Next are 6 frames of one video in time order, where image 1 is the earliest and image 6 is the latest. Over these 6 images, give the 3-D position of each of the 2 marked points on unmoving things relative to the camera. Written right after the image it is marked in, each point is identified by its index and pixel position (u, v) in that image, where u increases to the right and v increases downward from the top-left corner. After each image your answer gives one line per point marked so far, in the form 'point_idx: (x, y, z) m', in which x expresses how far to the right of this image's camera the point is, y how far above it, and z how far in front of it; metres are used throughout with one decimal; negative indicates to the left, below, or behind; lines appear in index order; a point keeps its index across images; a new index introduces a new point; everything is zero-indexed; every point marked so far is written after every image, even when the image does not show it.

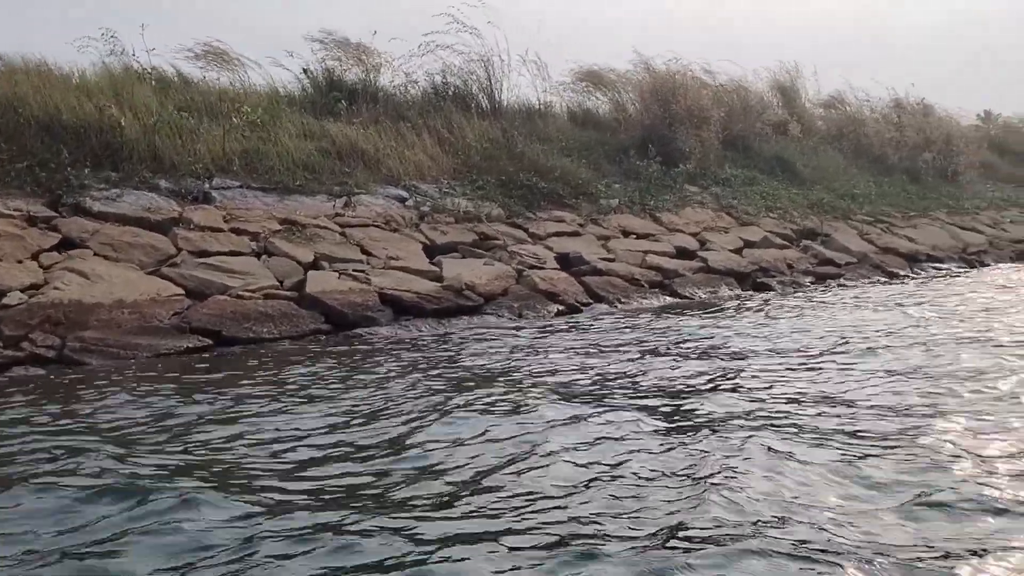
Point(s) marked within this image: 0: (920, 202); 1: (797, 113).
0: (+8.5, +1.8, +18.0) m
1: (+6.5, +4.1, +19.7) m
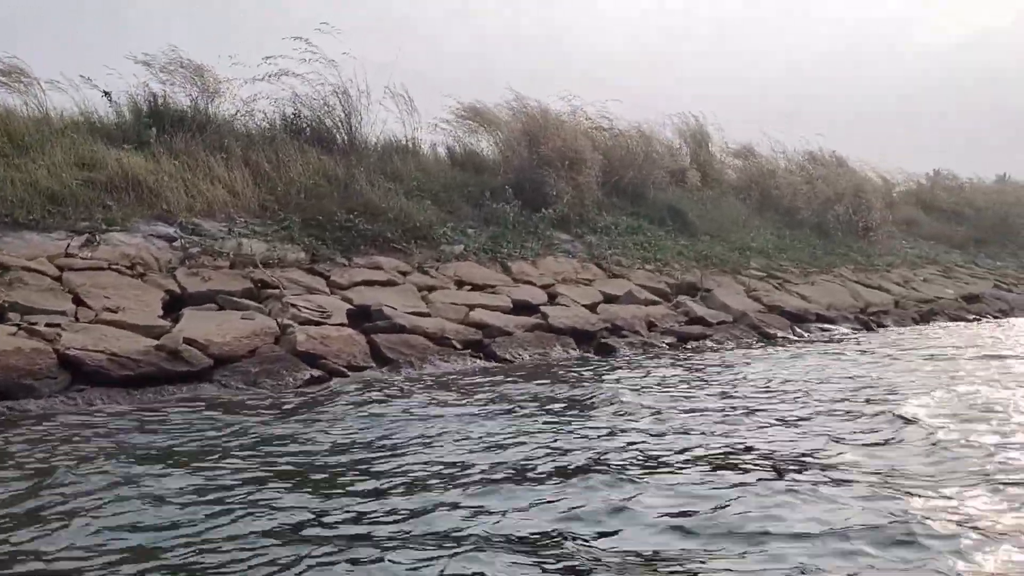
0: (+6.1, +0.6, +17.0) m
1: (+4.2, +2.8, +18.8) m
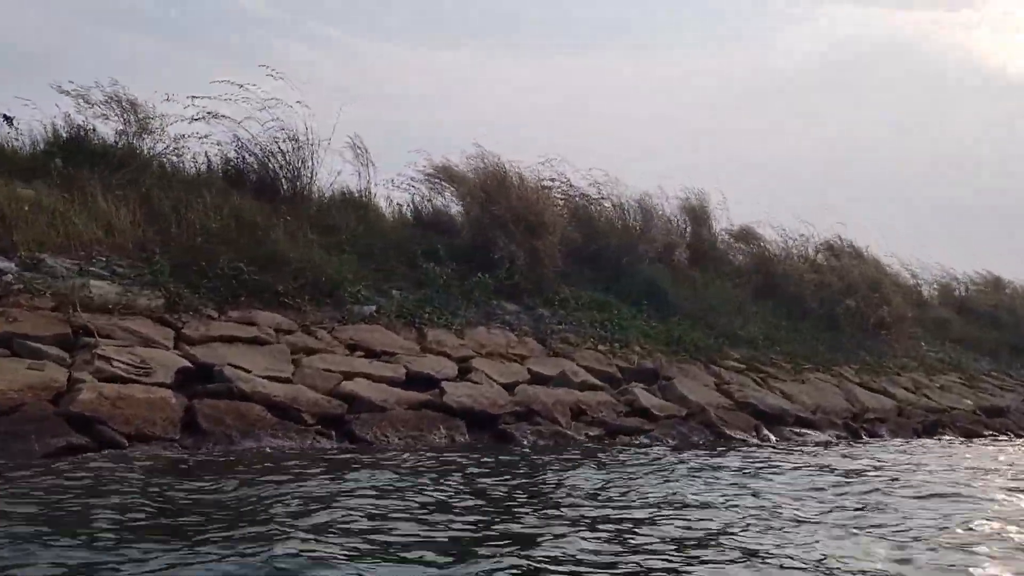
0: (+5.6, -1.1, +15.4) m
1: (+3.9, +1.0, +17.5) m
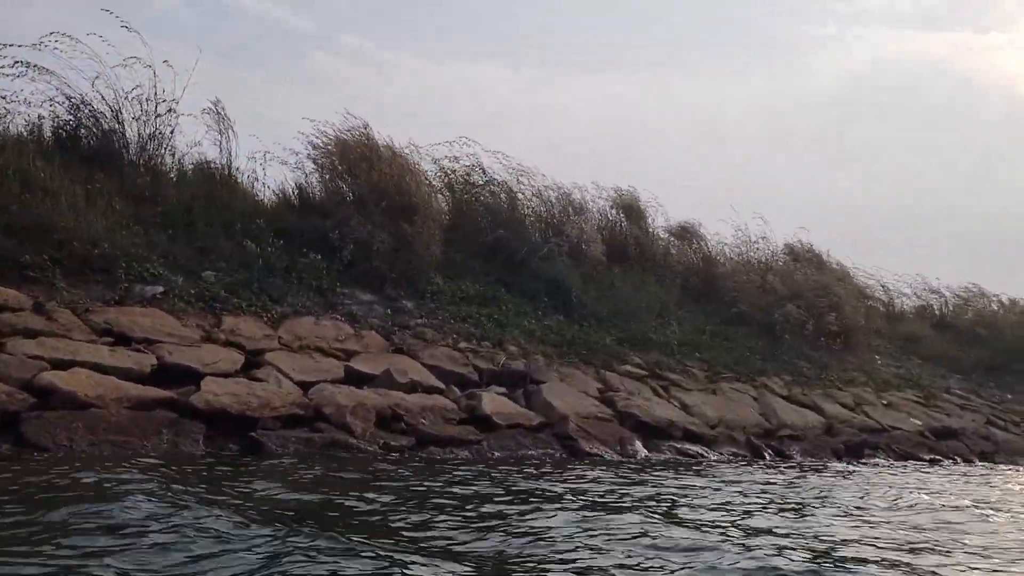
0: (+3.9, -1.1, +13.9) m
1: (+2.3, +1.0, +16.0) m
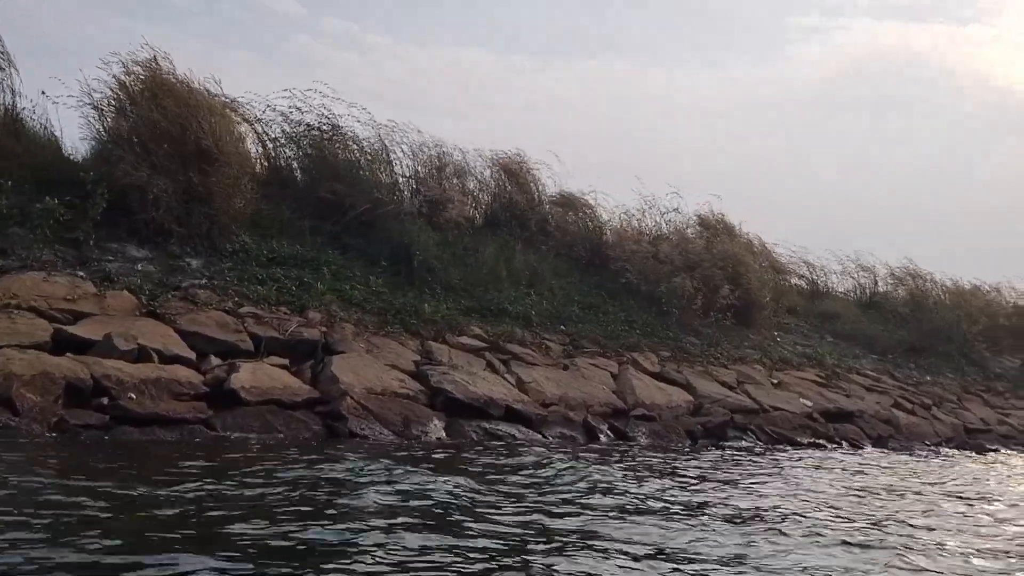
0: (+1.7, -0.7, +12.6) m
1: (+0.1, +1.5, +14.6) m
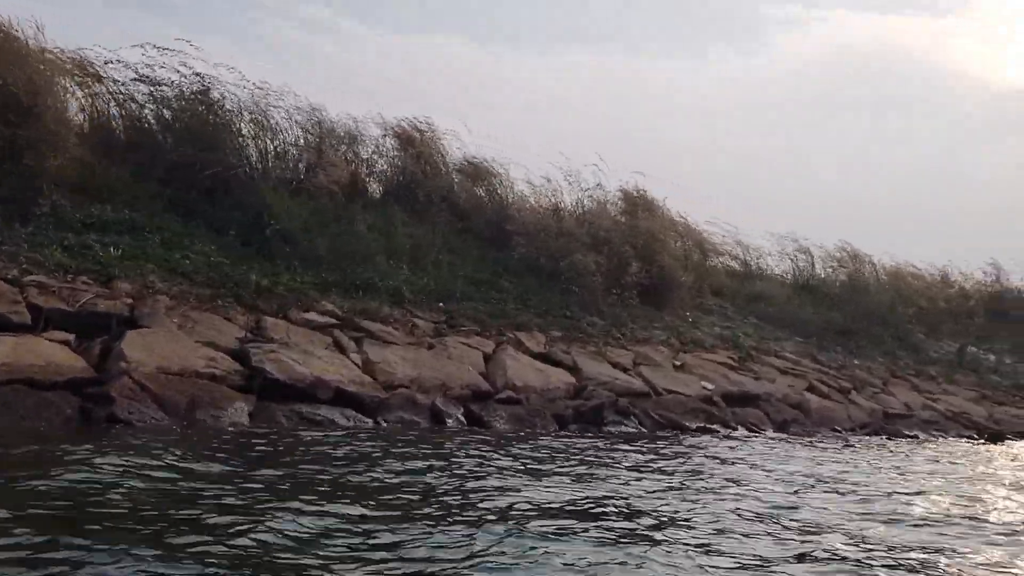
0: (+0.1, -0.3, +11.7) m
1: (-1.6, +1.9, +13.6) m
